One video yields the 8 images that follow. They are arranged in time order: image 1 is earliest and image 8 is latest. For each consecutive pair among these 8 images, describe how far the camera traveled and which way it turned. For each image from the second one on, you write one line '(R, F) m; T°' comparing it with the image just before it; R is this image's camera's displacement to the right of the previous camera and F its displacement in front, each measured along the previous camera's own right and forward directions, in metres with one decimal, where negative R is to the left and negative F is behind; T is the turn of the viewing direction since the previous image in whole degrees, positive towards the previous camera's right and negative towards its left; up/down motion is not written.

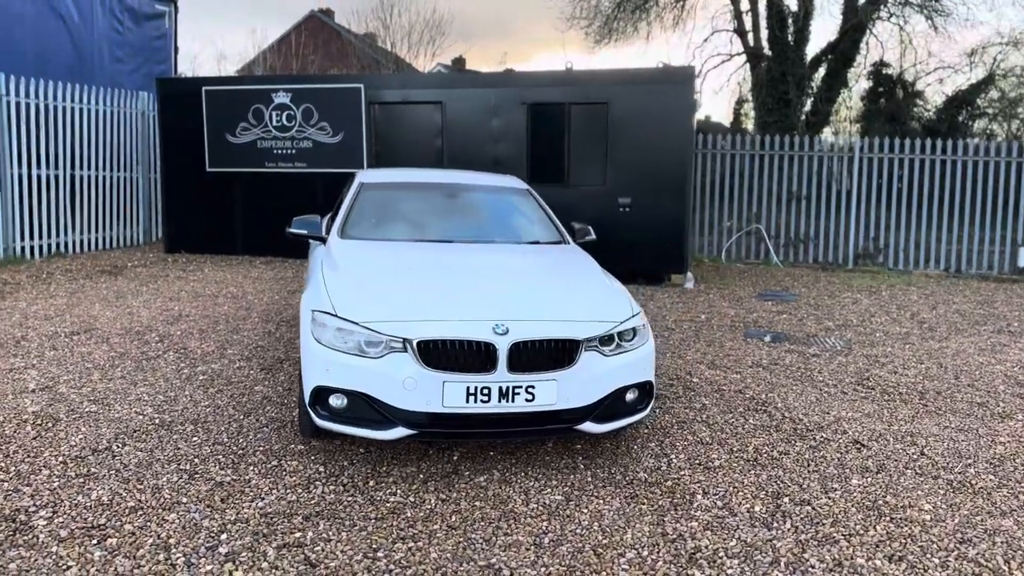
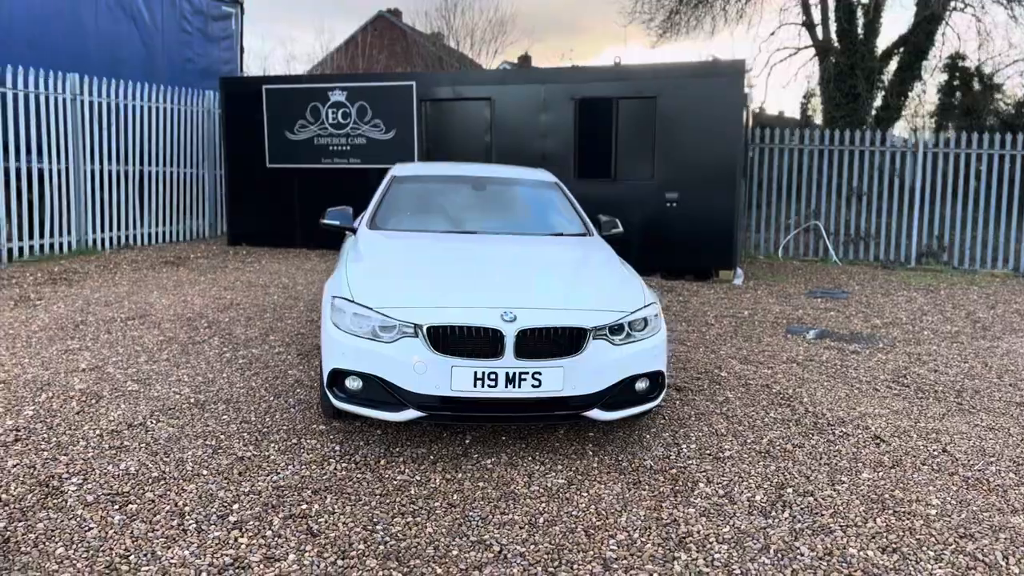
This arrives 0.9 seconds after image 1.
(+0.3, -0.1) m; -5°
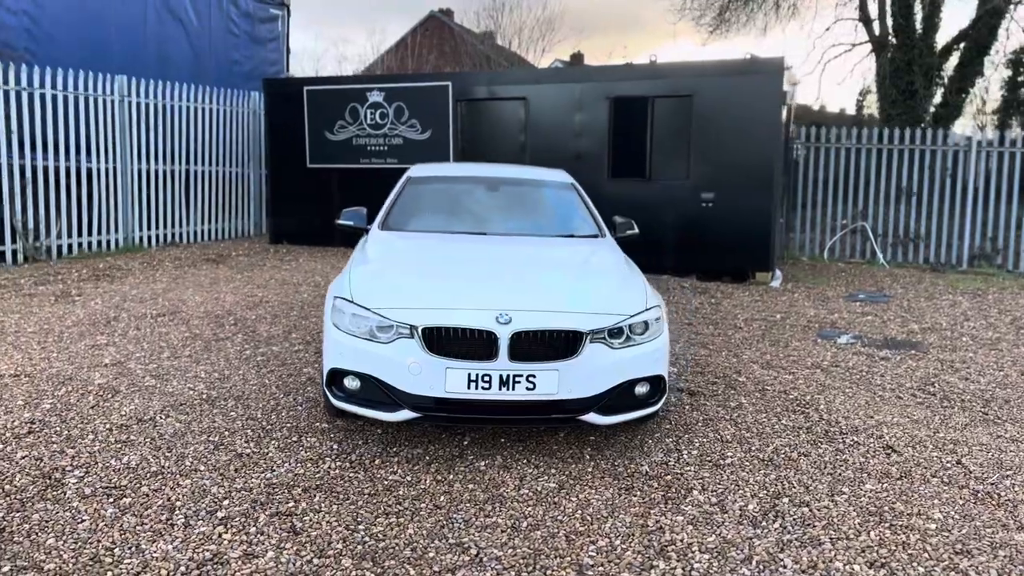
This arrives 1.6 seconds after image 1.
(+0.2, 0.0) m; -4°
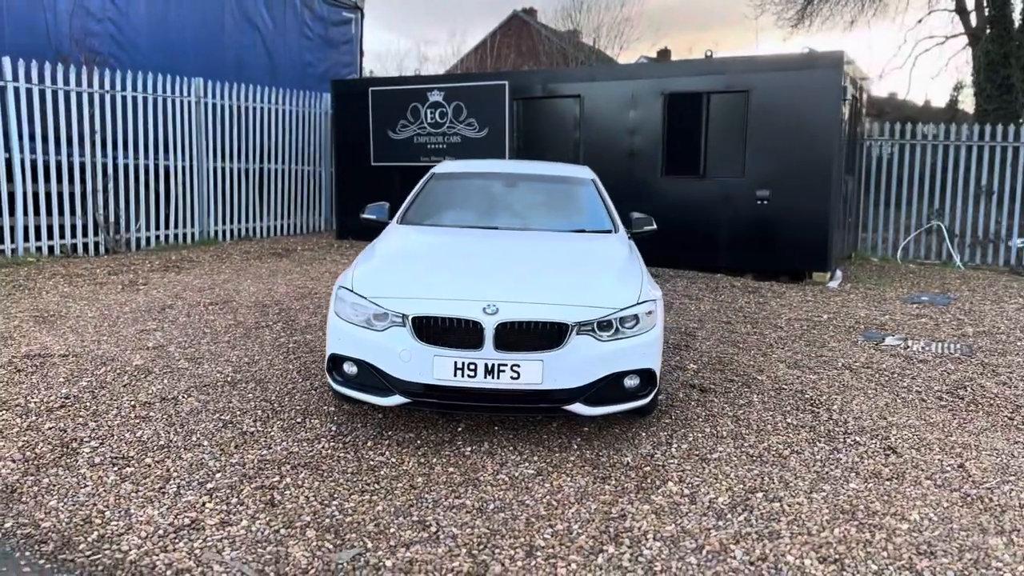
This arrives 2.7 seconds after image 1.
(+0.4, -0.1) m; -6°
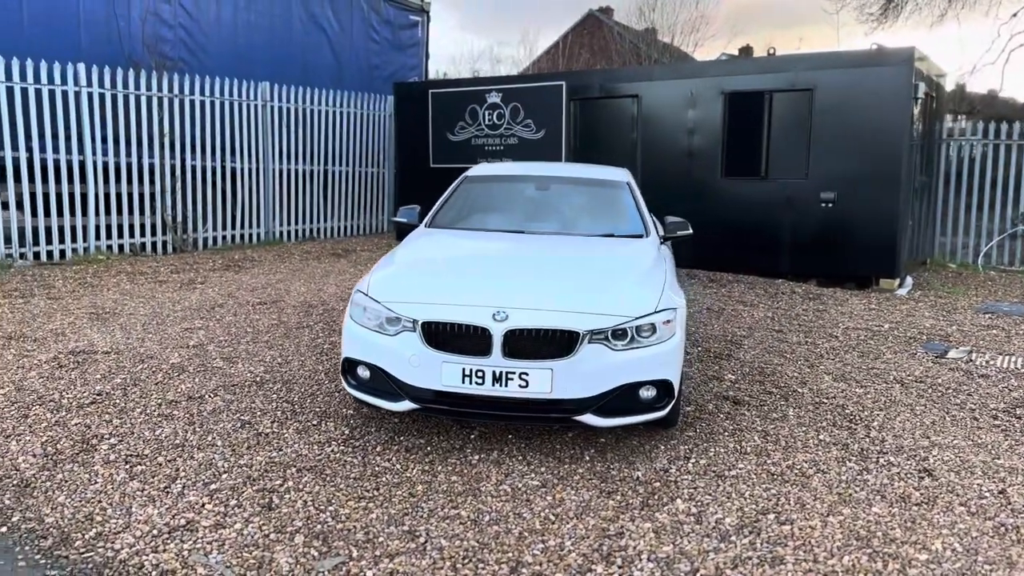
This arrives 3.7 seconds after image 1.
(+0.3, +0.1) m; -5°
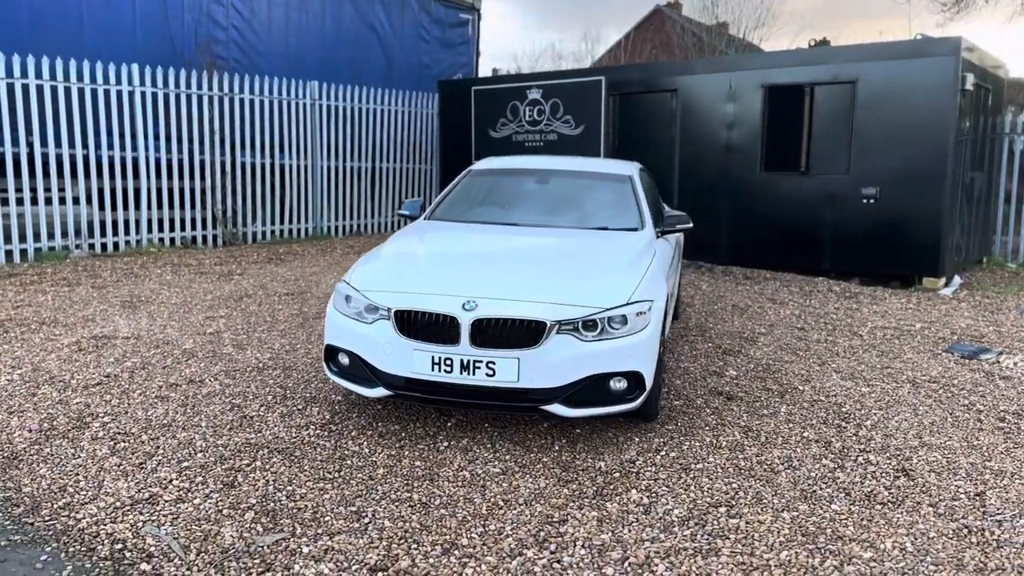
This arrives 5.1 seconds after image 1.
(+0.4, 0.0) m; -5°
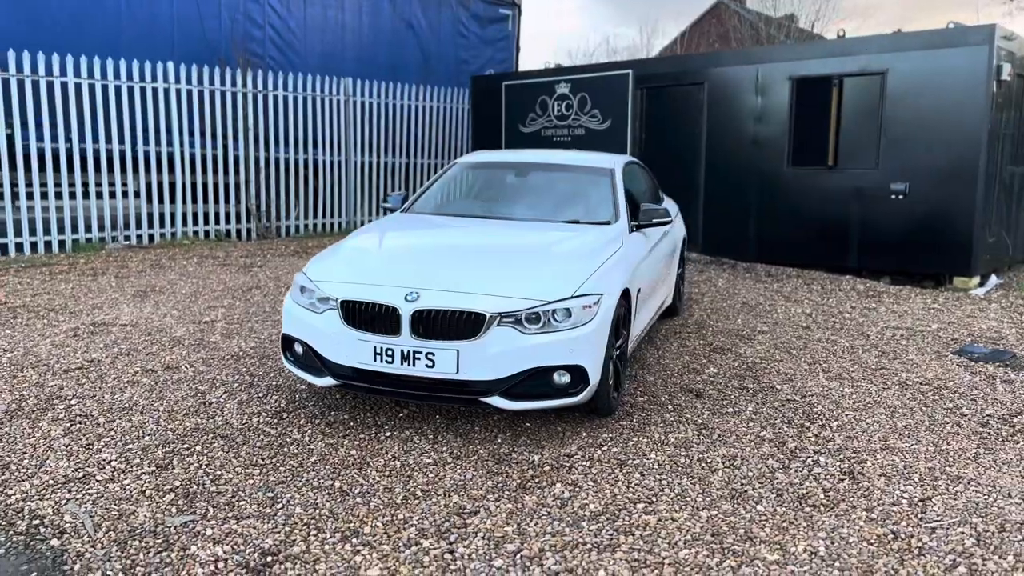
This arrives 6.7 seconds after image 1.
(+0.5, 0.0) m; -5°
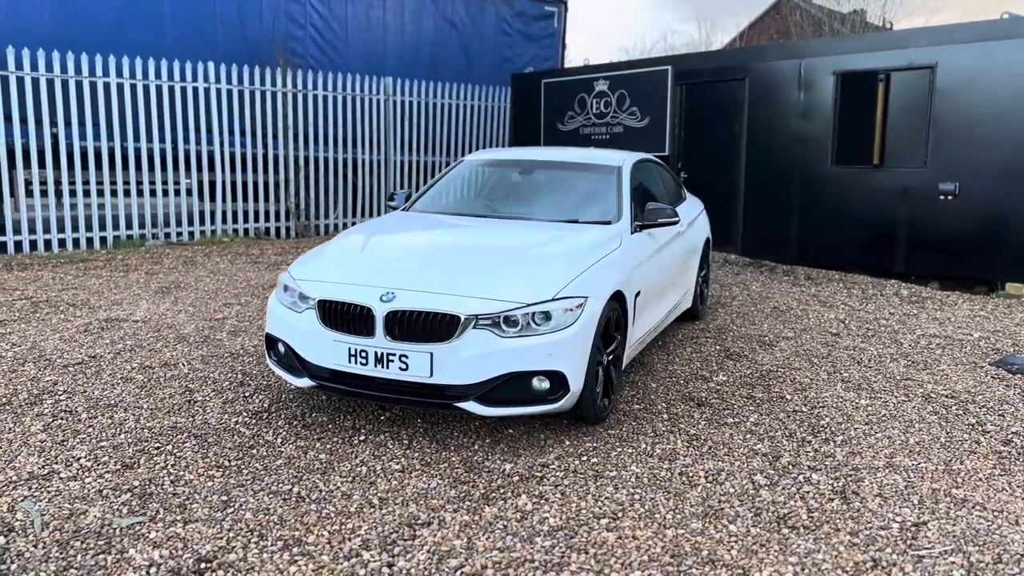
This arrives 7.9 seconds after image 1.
(+0.4, +0.1) m; -4°
